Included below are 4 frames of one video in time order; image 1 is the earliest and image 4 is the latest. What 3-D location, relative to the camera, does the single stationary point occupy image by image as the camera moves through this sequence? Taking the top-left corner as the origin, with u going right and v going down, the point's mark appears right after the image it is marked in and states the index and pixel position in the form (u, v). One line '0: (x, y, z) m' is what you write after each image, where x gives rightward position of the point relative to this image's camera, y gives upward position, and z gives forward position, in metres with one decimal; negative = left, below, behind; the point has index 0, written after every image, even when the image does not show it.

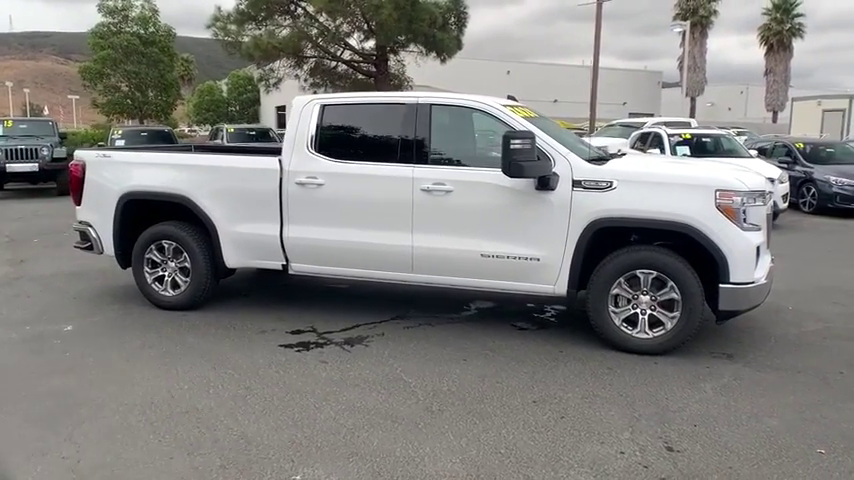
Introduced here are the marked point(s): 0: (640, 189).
0: (+1.5, +0.4, +5.0) m
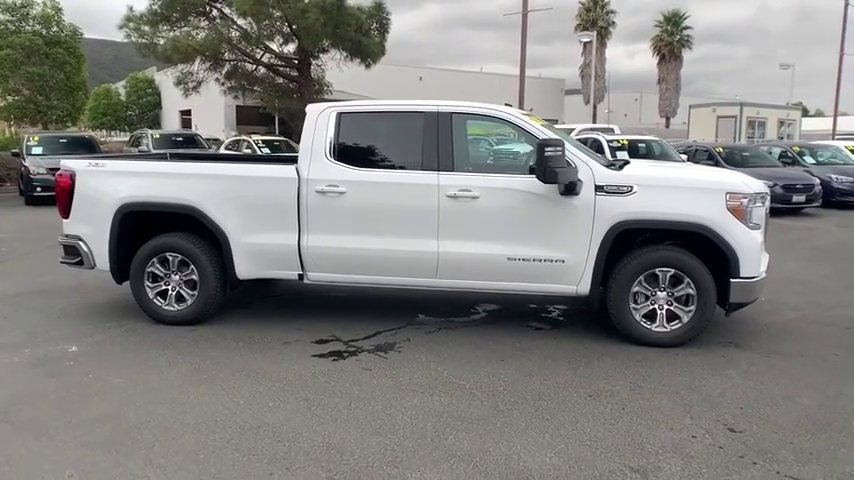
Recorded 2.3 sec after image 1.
0: (+1.8, +0.4, +5.3) m
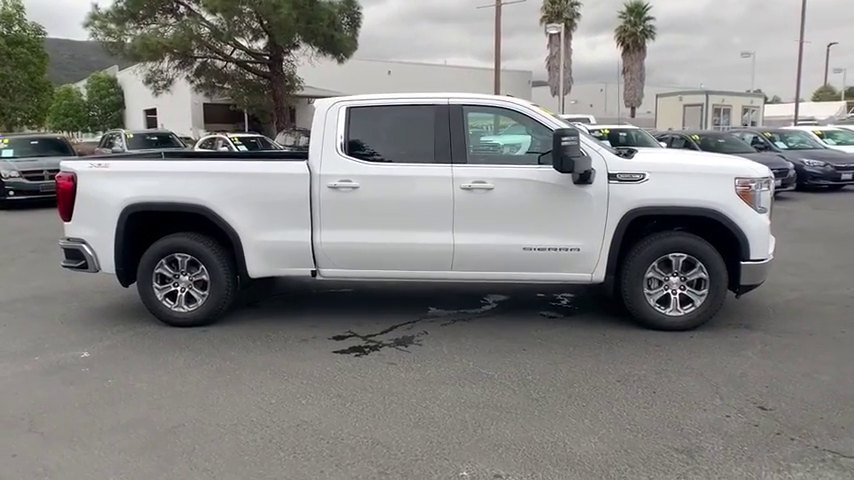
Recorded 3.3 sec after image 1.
0: (+1.9, +0.5, +5.4) m
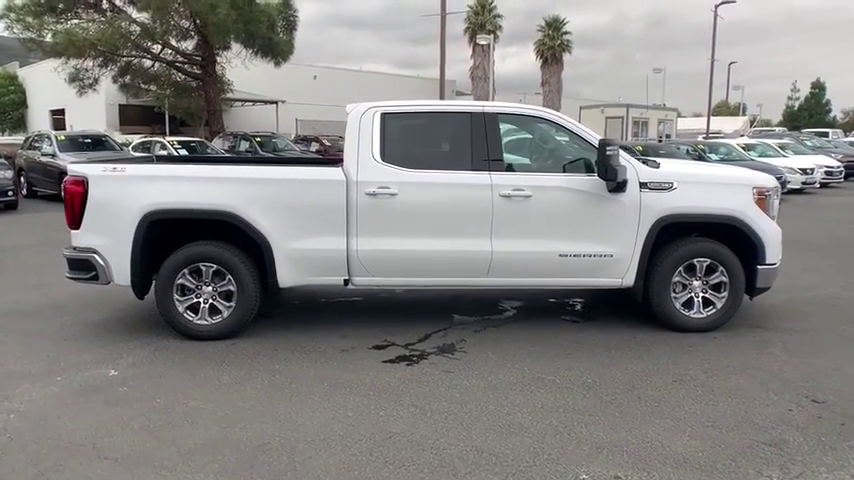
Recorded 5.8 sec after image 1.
0: (+2.2, +0.4, +5.7) m
